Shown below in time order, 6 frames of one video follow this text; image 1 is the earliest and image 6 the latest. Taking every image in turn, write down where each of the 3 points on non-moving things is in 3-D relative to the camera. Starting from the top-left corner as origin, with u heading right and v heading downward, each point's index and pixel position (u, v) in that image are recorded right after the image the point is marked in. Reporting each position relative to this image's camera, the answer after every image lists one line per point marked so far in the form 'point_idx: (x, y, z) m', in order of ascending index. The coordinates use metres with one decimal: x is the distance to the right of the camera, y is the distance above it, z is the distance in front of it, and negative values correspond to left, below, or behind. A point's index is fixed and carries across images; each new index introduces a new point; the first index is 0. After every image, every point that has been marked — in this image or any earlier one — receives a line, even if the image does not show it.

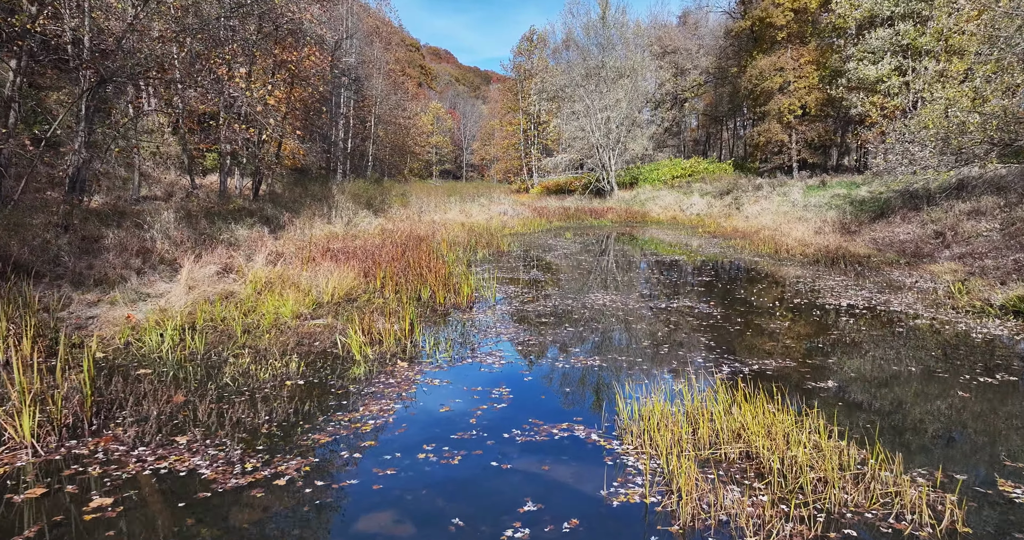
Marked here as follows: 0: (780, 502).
0: (+1.5, -1.3, +2.7) m
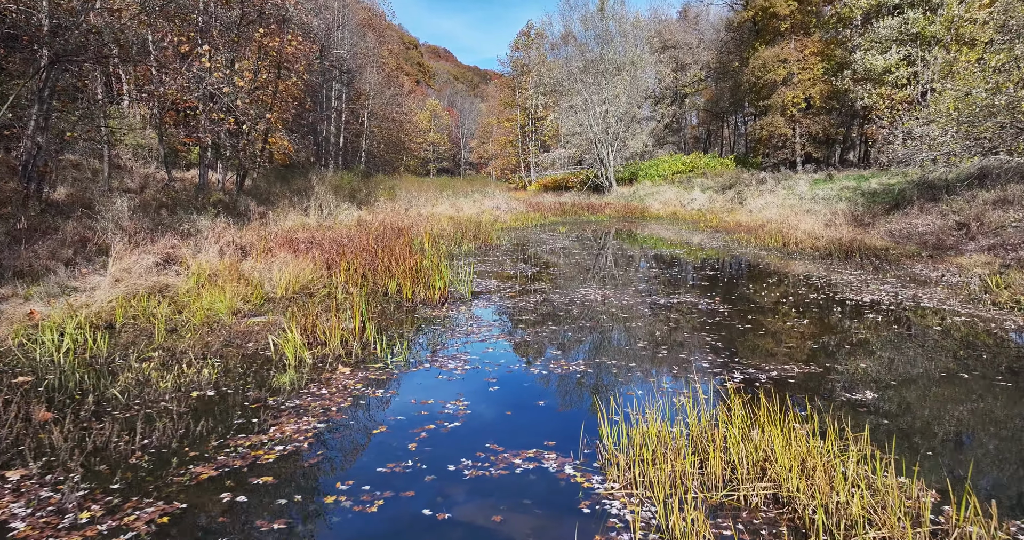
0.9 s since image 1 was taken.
0: (+1.2, -1.2, +1.8) m
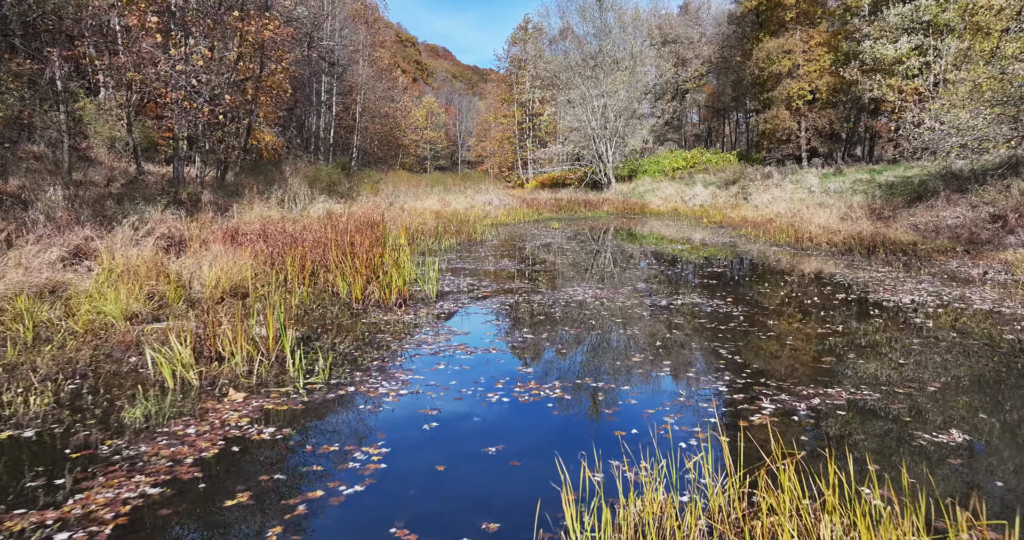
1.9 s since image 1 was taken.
0: (+0.9, -1.1, +0.8) m
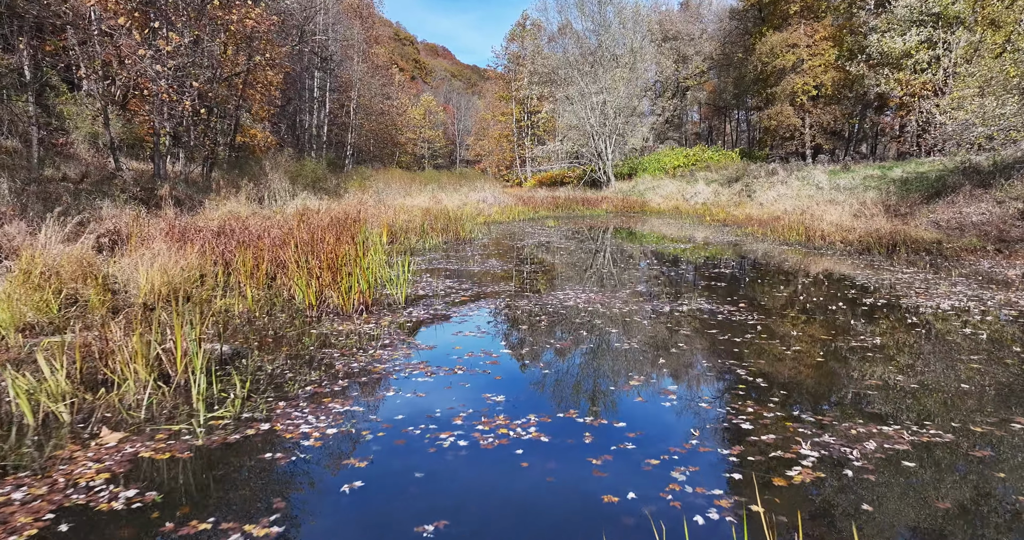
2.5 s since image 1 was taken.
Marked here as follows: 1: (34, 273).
0: (+0.8, -1.2, +0.2) m
1: (-4.4, 0.0, +4.4) m
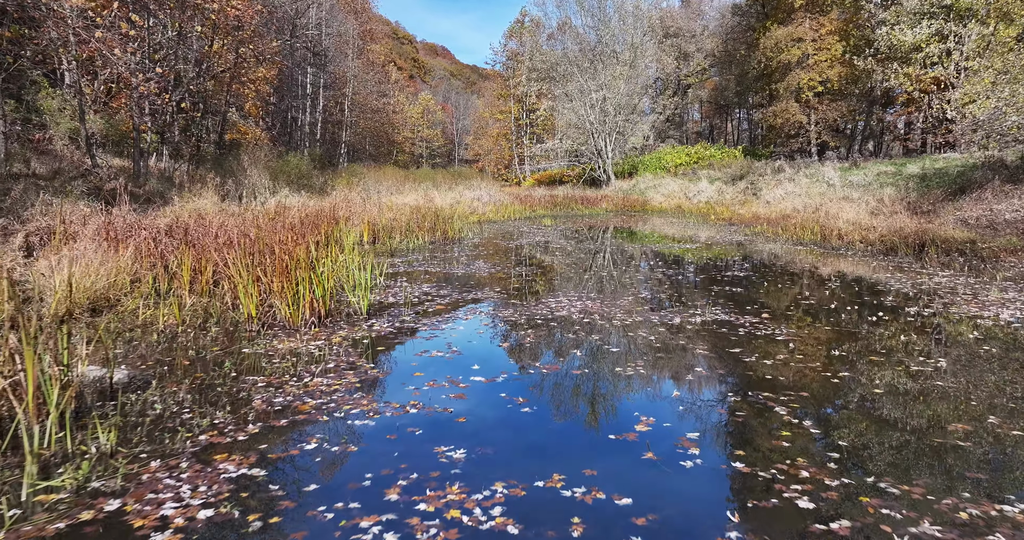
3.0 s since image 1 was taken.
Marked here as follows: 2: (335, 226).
0: (+0.6, -1.2, -0.5) m
1: (-4.6, 0.0, +3.7) m
2: (-2.9, +0.8, +7.9) m
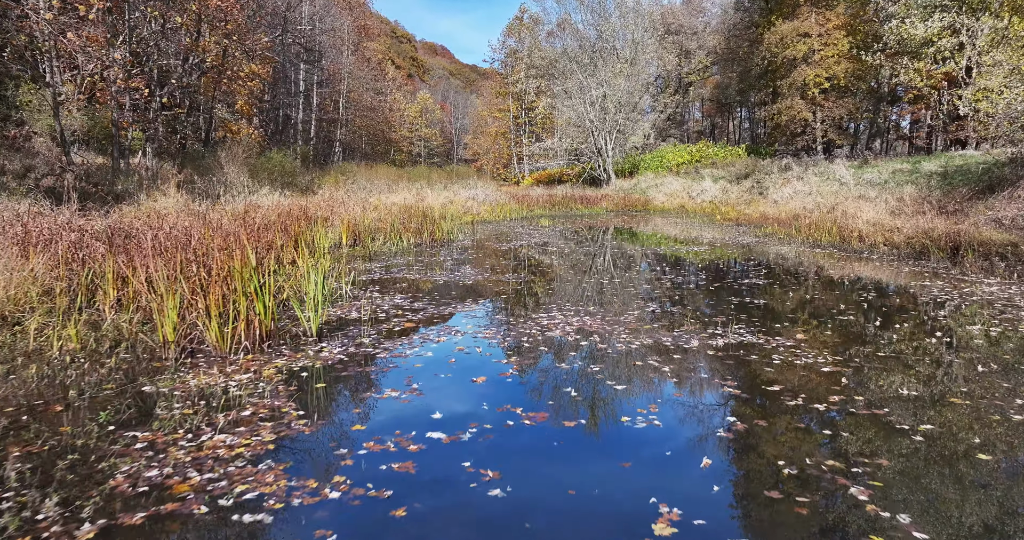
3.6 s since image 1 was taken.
0: (+0.5, -1.3, -1.2) m
1: (-4.7, -0.1, +3.0) m
2: (-3.0, +0.7, +7.2) m
